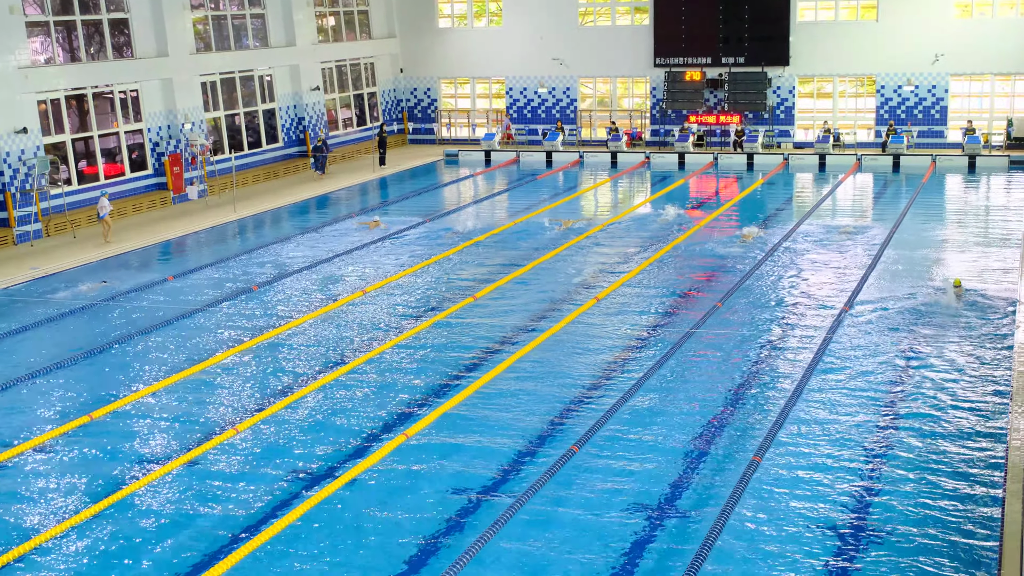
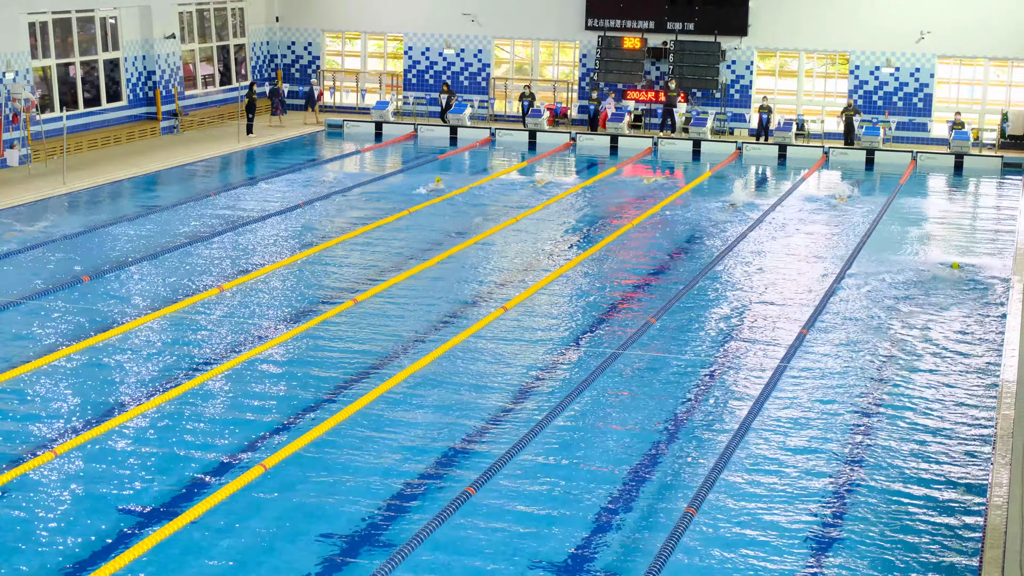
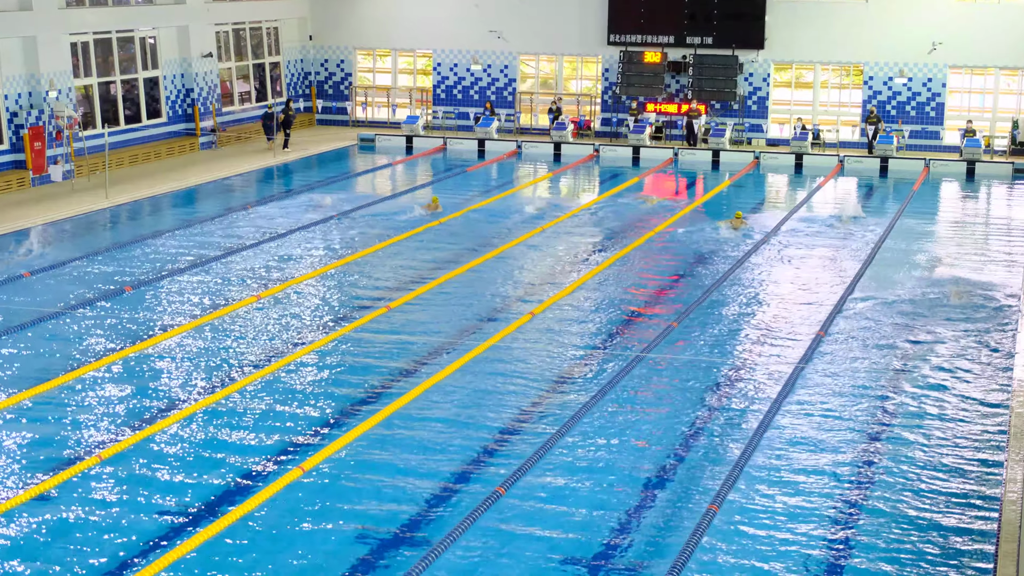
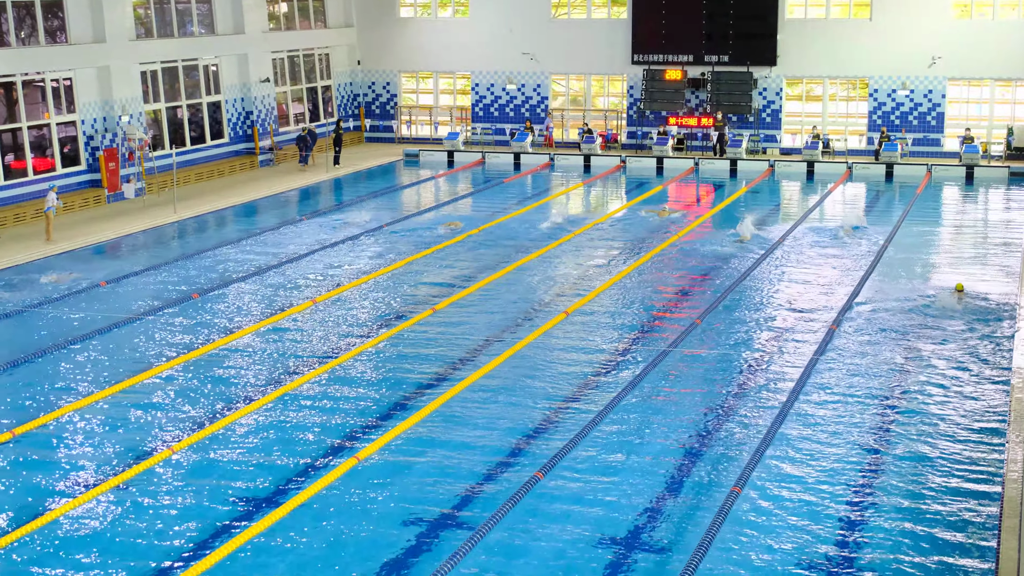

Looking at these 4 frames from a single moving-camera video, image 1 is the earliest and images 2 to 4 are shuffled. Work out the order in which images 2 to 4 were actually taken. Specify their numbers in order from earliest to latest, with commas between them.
4, 3, 2
